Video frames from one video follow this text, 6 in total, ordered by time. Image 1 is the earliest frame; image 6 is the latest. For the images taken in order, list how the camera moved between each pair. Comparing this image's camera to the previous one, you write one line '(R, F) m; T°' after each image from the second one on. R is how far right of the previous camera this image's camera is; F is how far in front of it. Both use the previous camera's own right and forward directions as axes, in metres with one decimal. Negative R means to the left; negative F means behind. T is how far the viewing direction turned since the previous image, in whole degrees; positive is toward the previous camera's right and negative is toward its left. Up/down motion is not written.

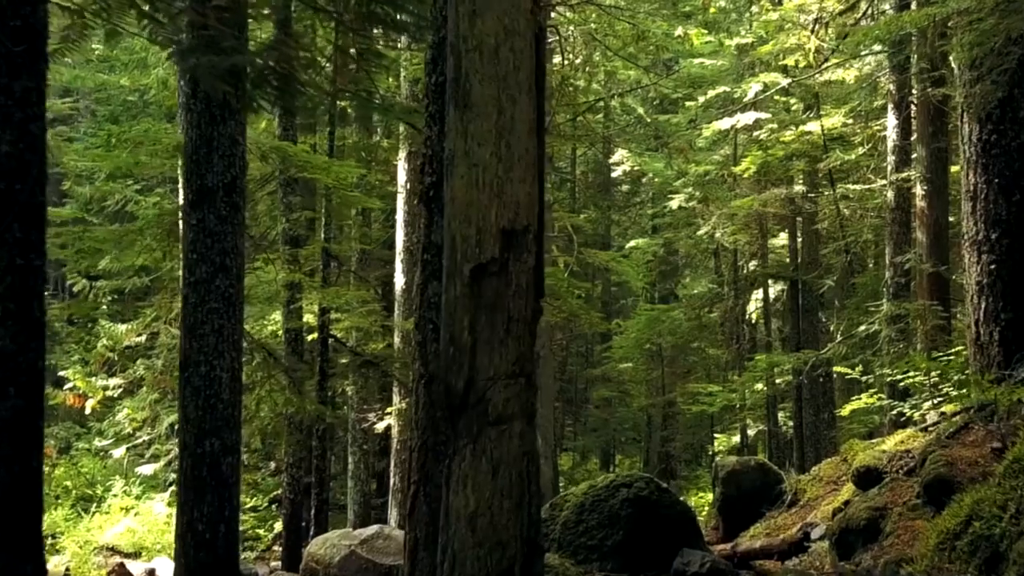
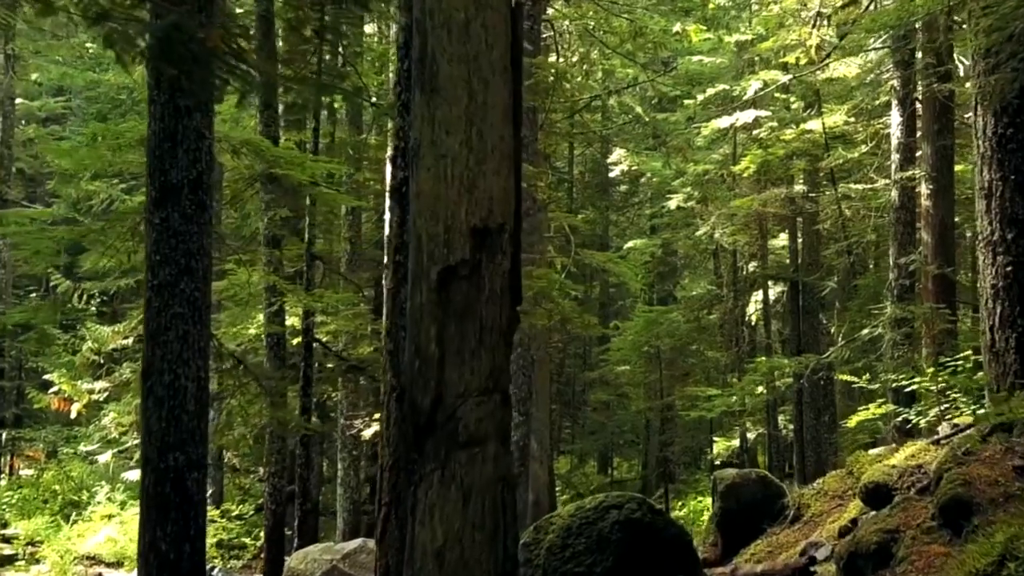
(+0.1, +0.4) m; 0°
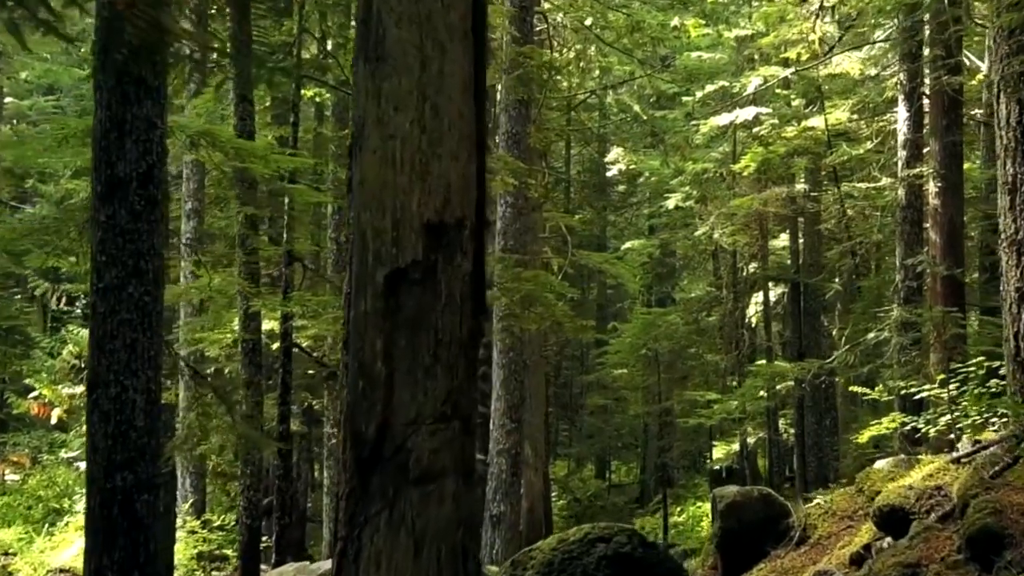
(+0.1, +0.5) m; 0°
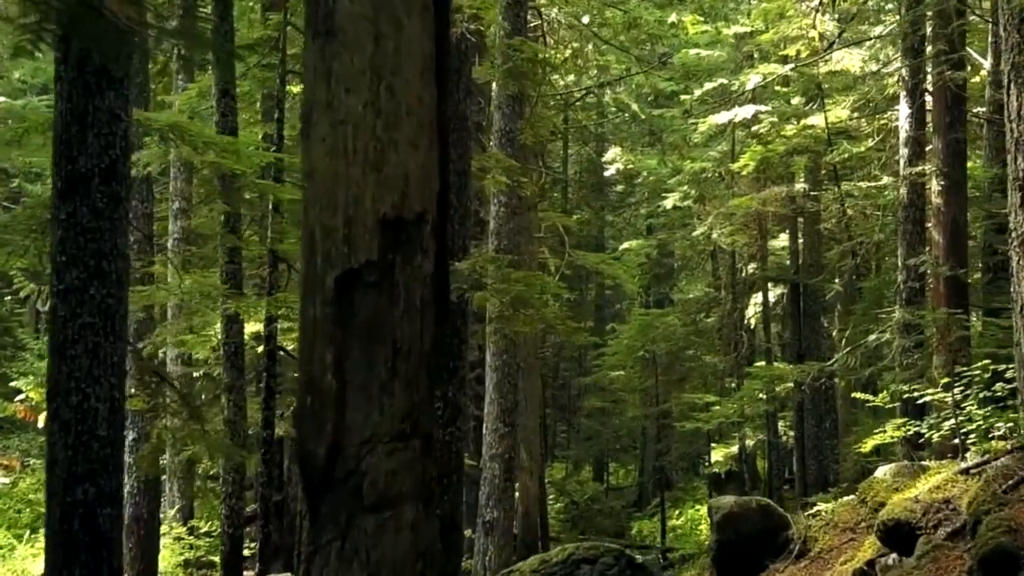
(+0.1, +0.3) m; 0°
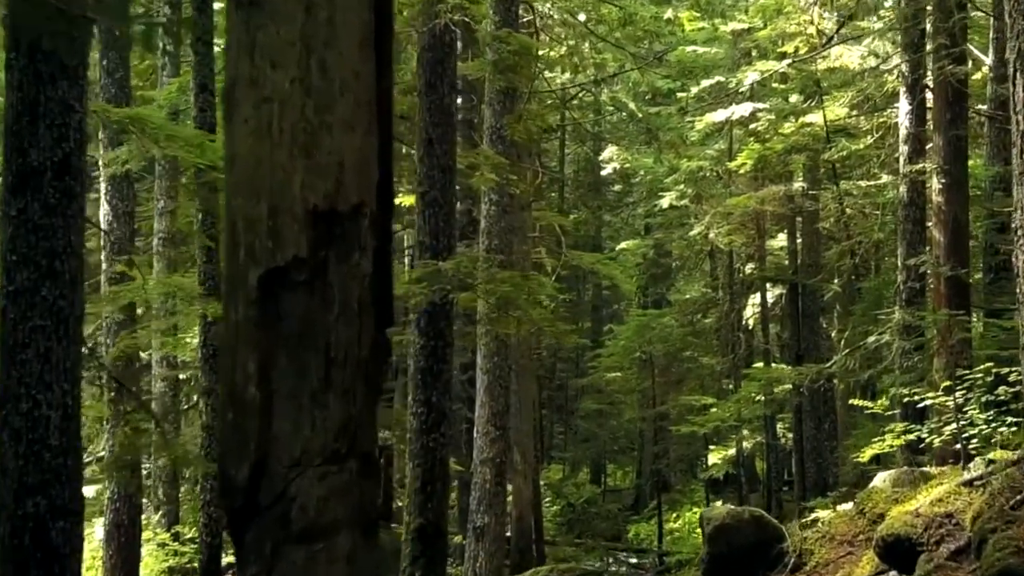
(+0.1, +0.3) m; 0°
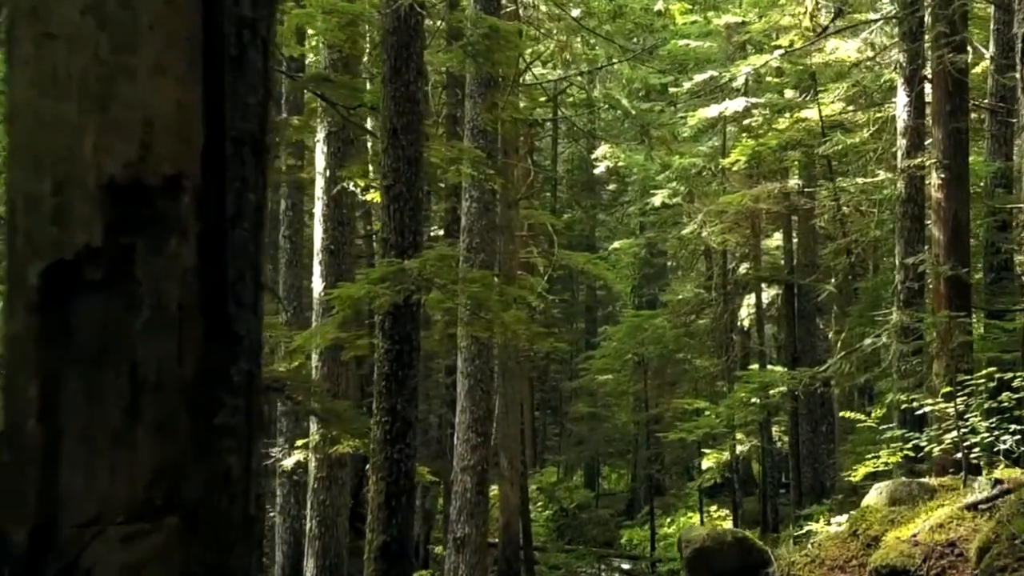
(+0.2, +0.5) m; 0°
